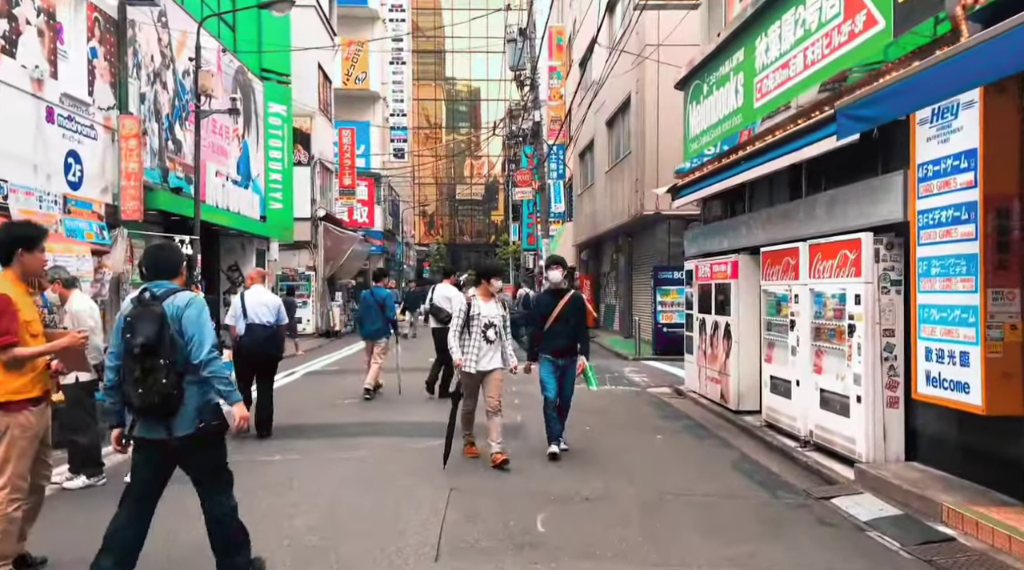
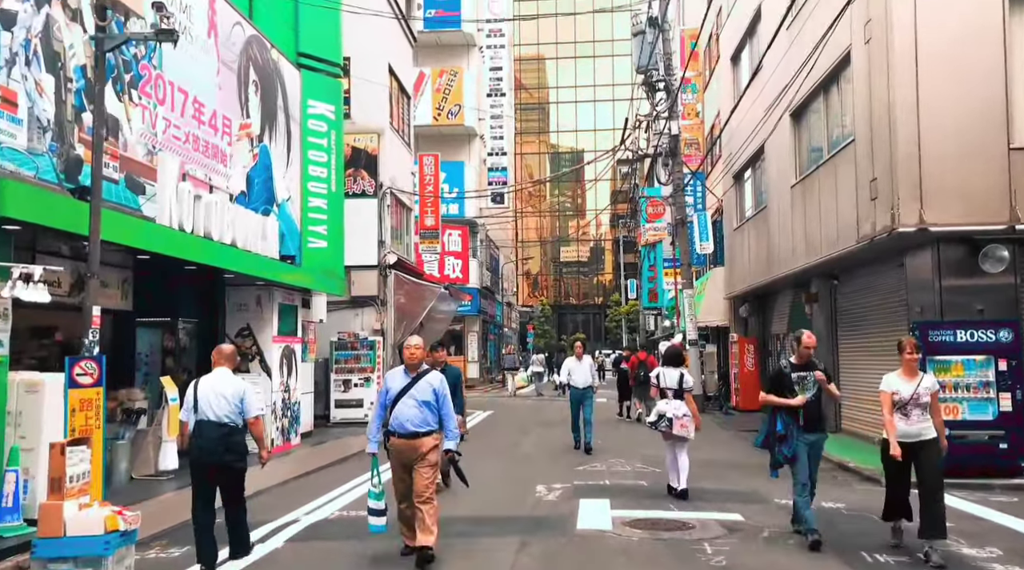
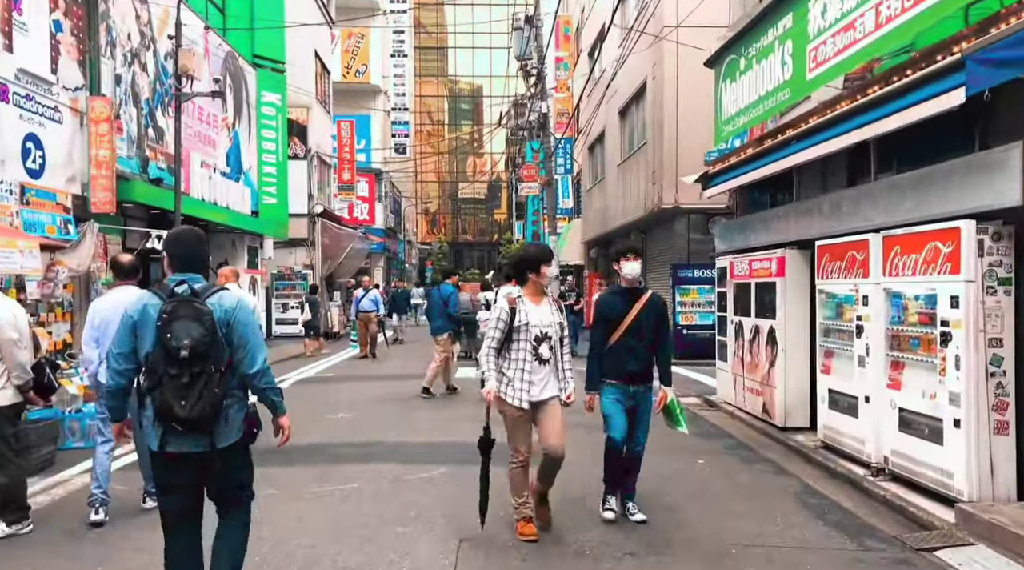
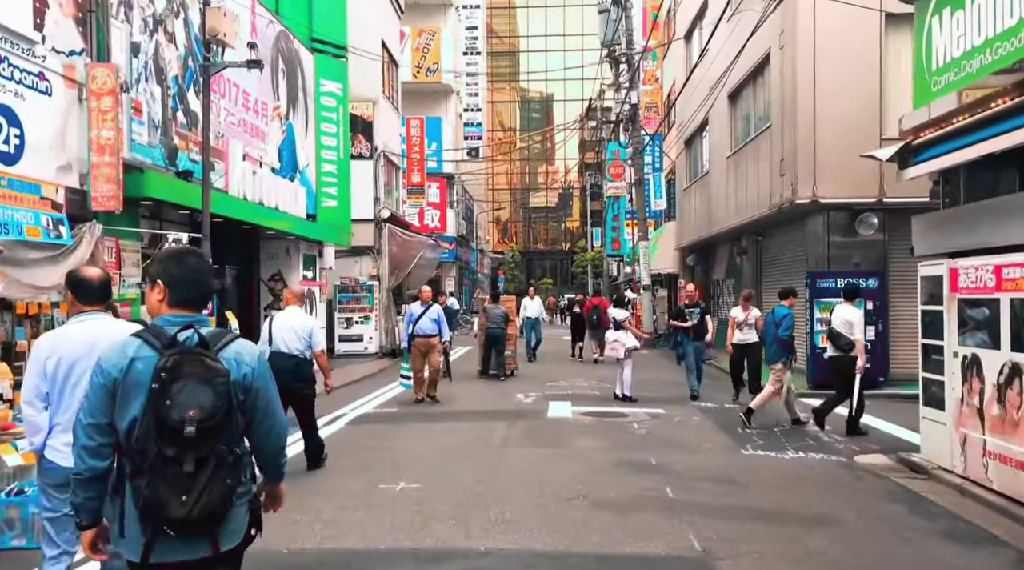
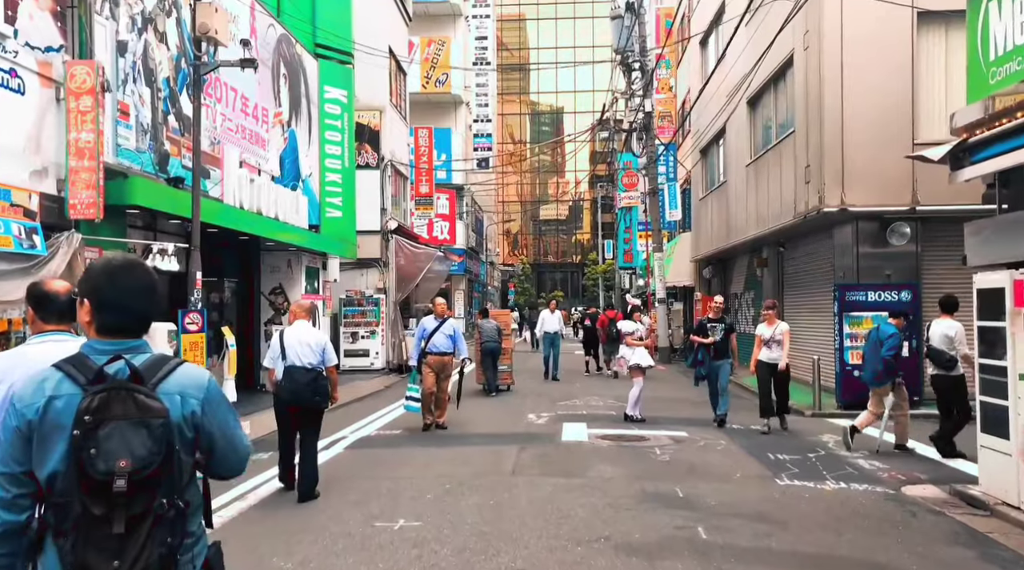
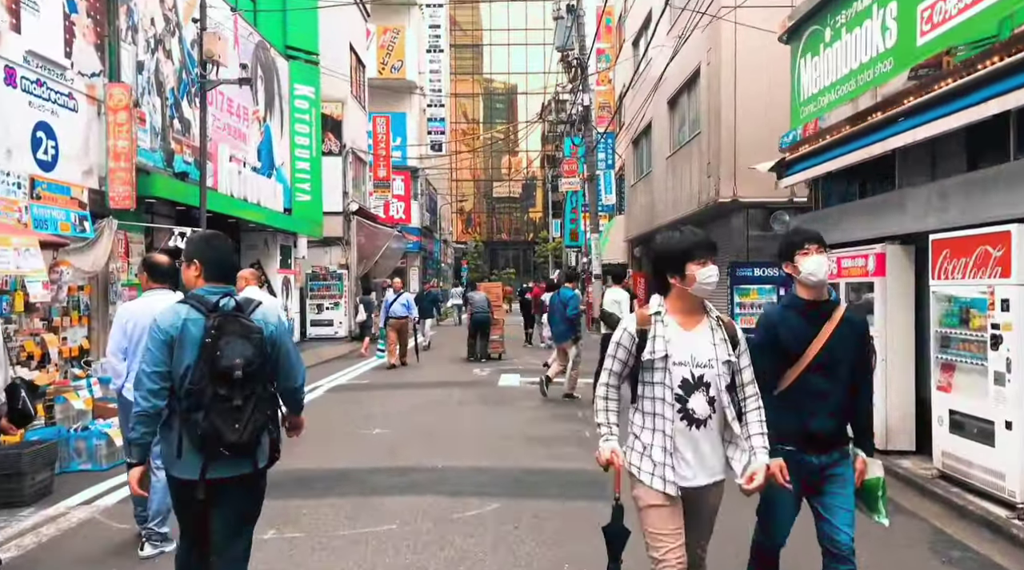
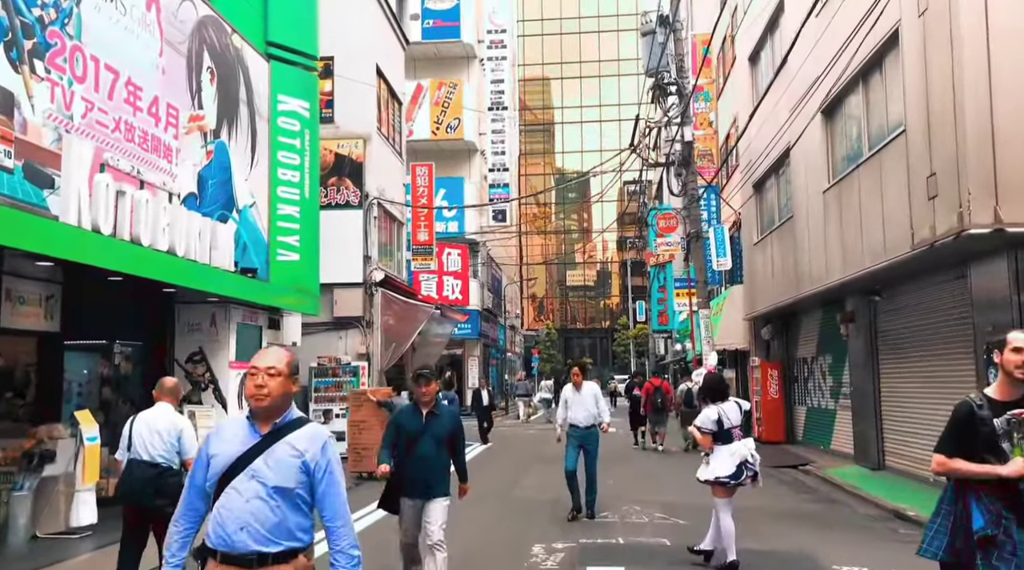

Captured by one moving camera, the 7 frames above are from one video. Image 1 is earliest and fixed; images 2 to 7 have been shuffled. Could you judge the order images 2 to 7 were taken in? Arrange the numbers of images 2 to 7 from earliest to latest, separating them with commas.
3, 6, 4, 5, 2, 7
